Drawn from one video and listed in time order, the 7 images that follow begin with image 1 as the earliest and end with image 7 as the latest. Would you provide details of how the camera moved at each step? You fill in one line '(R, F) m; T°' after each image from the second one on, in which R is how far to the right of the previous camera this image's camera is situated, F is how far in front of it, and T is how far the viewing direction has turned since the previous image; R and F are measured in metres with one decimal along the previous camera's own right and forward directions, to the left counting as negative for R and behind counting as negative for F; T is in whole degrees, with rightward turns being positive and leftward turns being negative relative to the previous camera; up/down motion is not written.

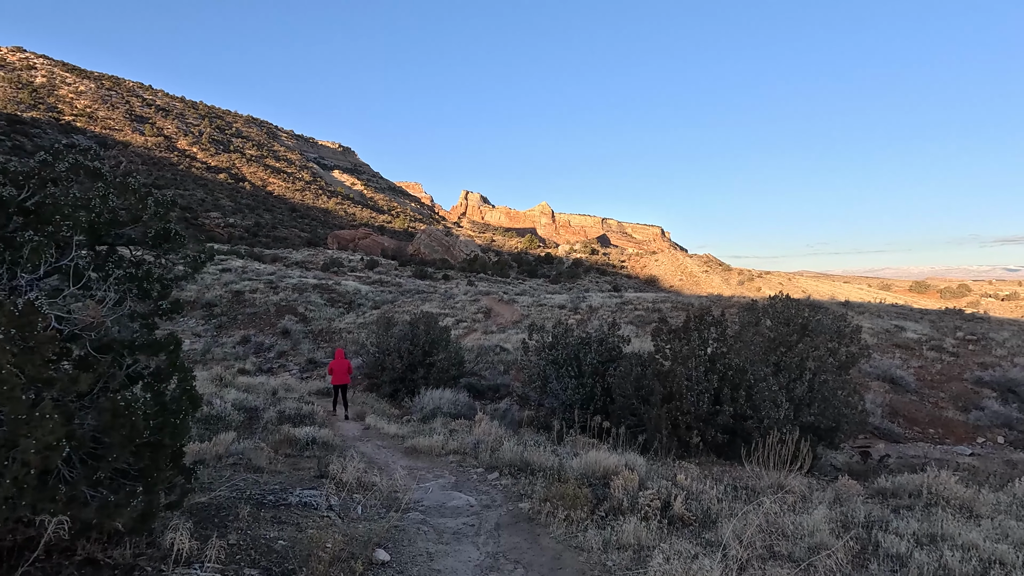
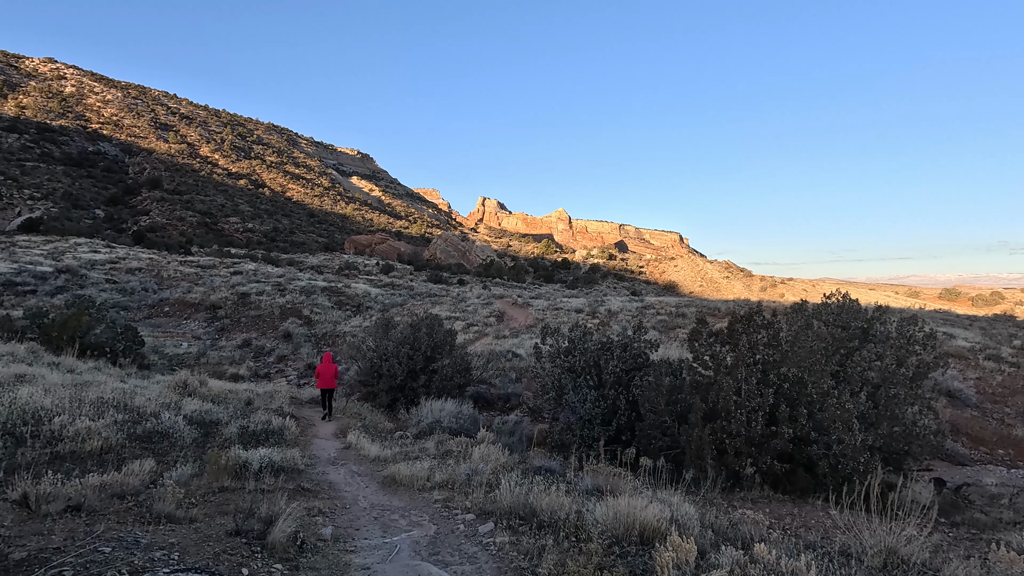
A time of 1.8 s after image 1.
(+0.1, +1.2) m; -2°
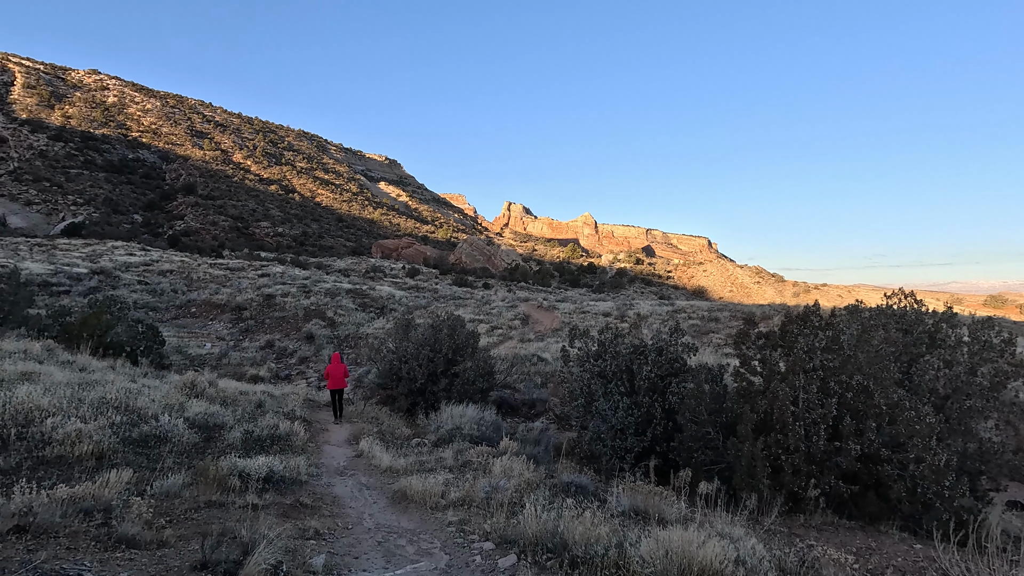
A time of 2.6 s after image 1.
(0.0, +0.6) m; -3°
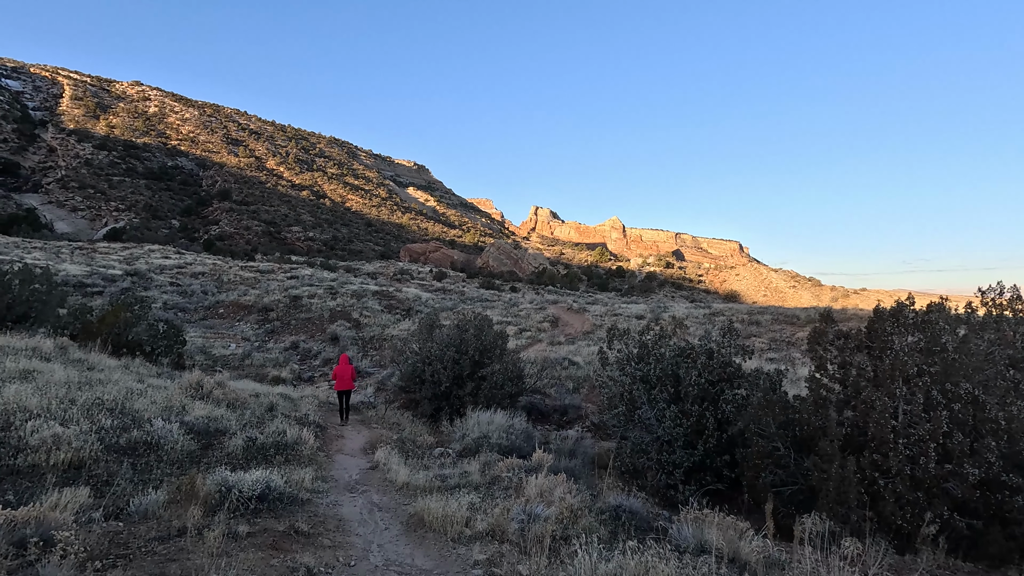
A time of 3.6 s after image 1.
(-0.1, +0.7) m; -3°
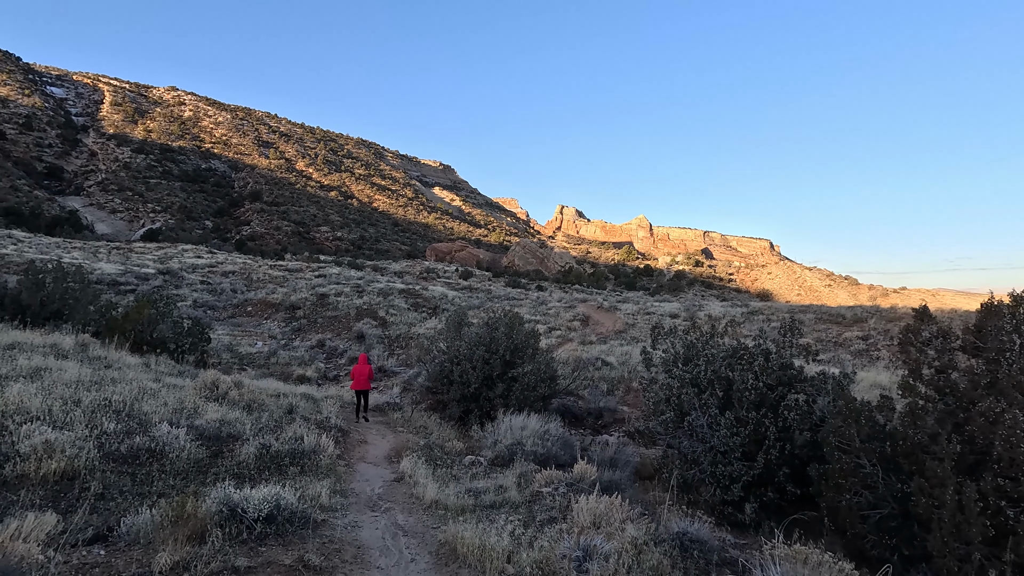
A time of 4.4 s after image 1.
(-0.1, +0.6) m; -3°
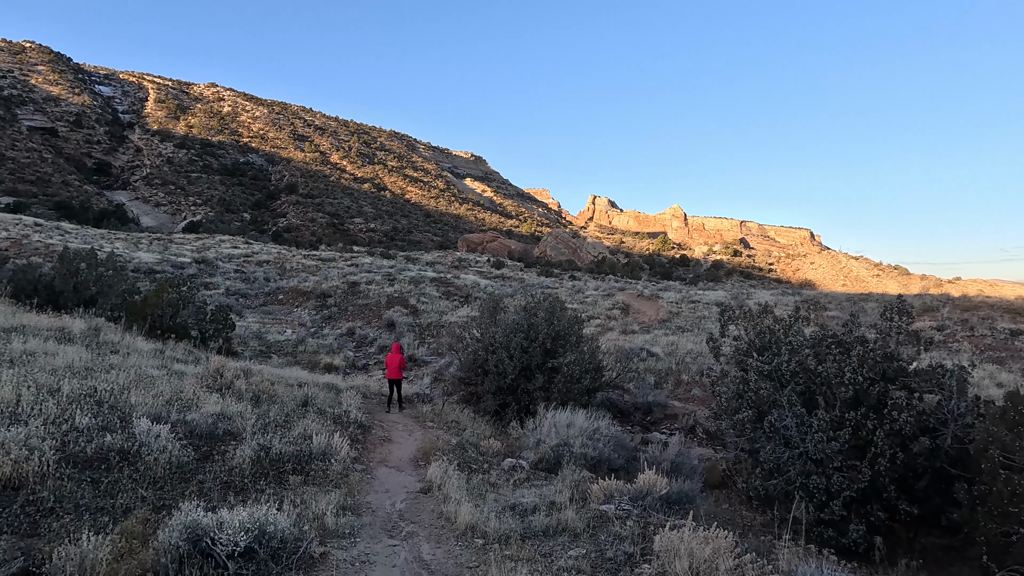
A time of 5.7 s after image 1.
(-0.2, +0.9) m; -3°
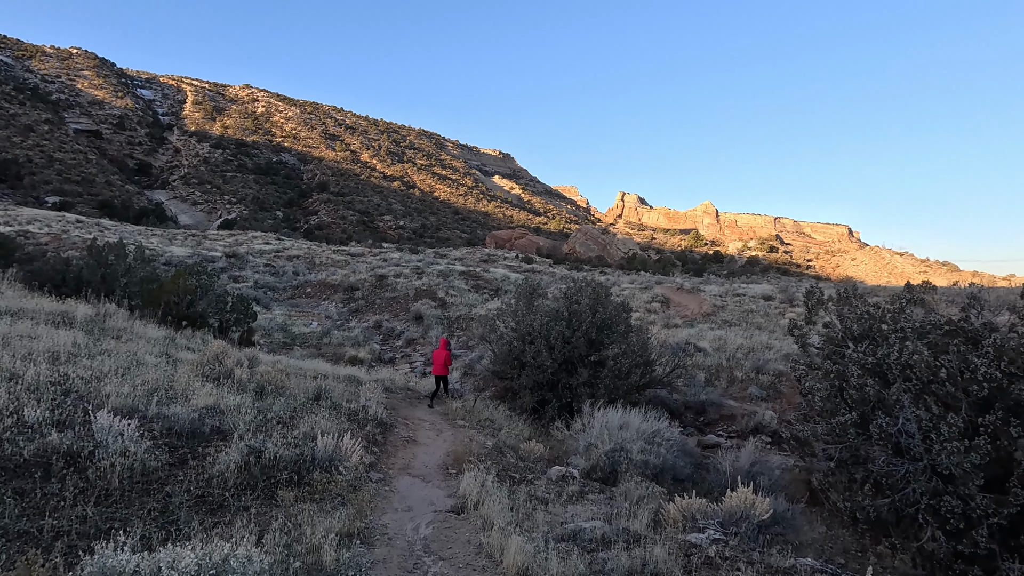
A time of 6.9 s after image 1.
(-0.2, +0.9) m; -3°
